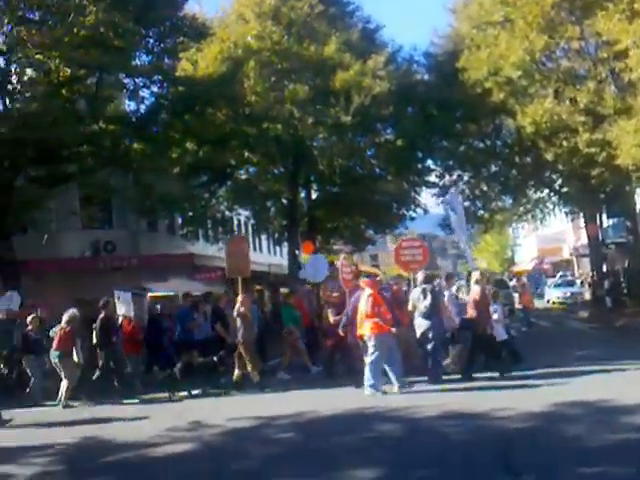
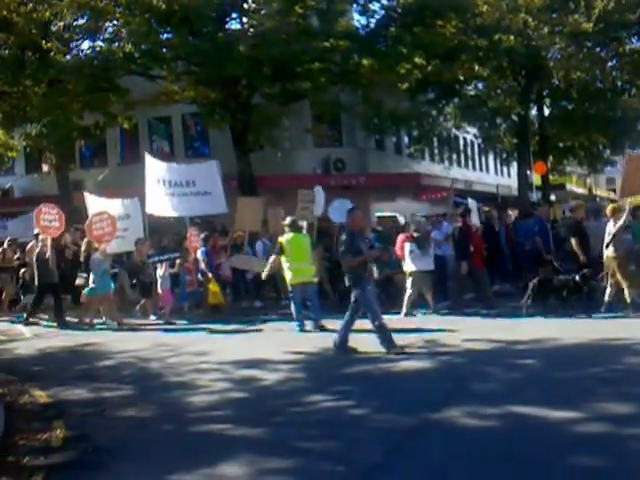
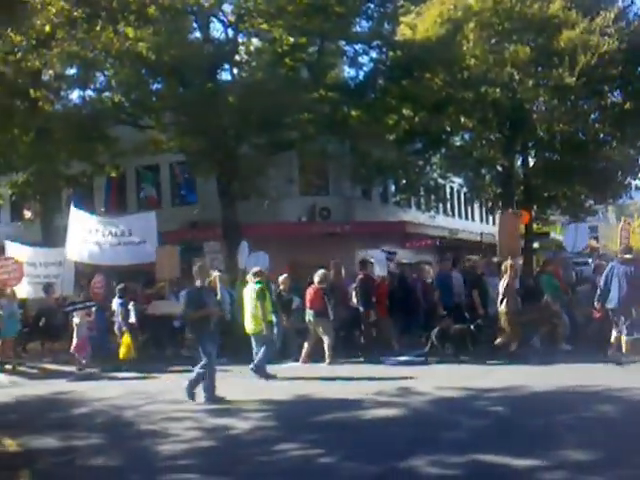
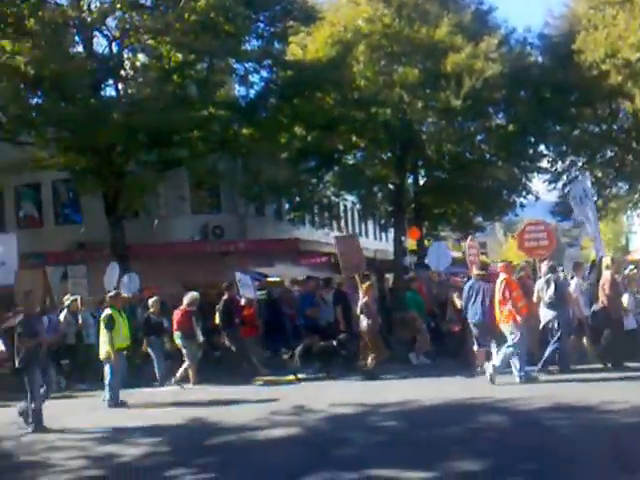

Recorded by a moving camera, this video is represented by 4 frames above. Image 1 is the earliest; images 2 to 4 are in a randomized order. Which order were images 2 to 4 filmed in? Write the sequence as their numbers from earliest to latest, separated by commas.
4, 3, 2
